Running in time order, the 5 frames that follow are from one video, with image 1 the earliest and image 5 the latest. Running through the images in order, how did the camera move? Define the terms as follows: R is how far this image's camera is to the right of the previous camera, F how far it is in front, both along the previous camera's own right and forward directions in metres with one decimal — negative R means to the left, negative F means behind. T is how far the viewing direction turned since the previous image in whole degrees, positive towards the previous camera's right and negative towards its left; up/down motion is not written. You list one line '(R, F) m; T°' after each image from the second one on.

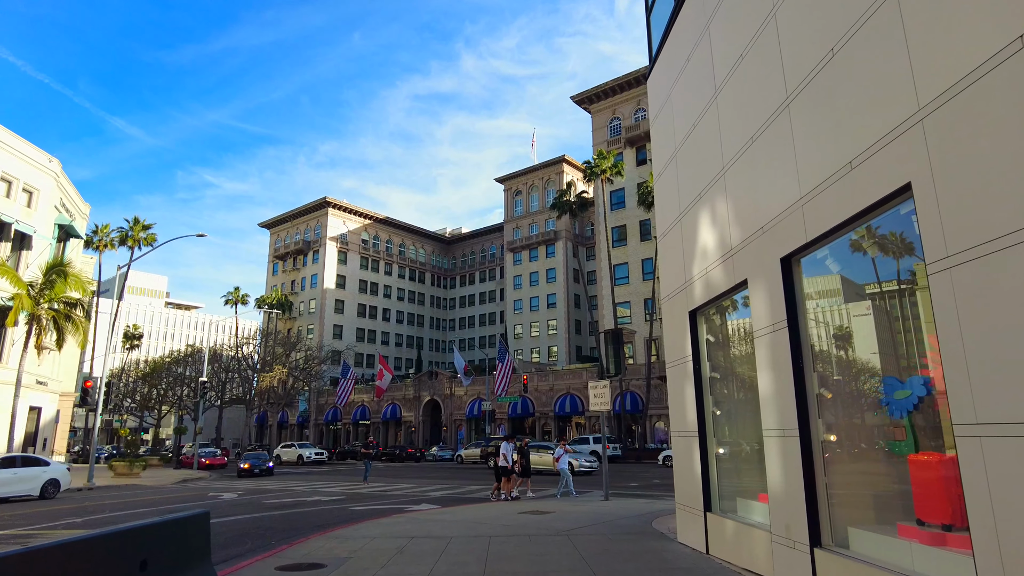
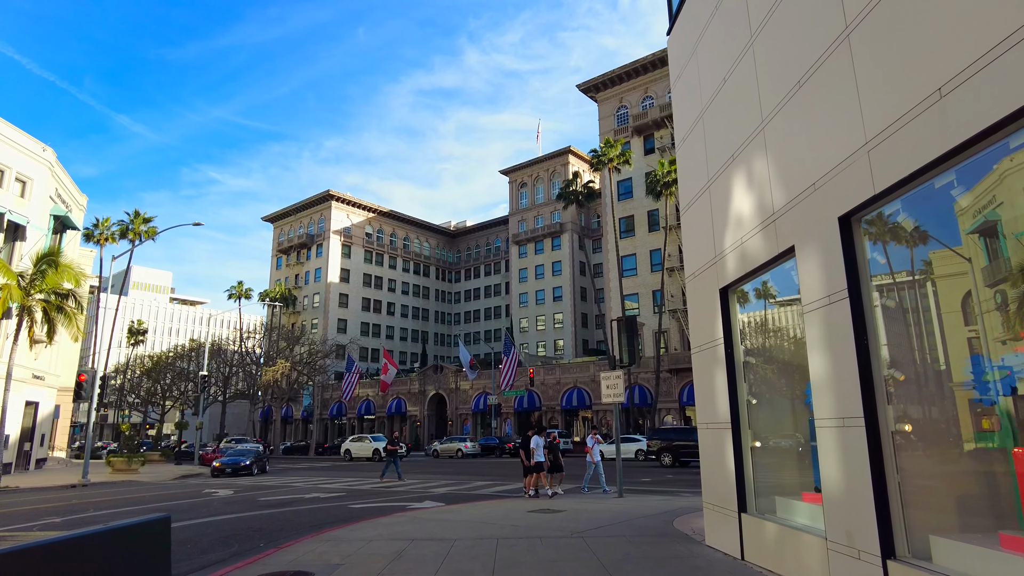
(0.0, +0.9) m; 0°
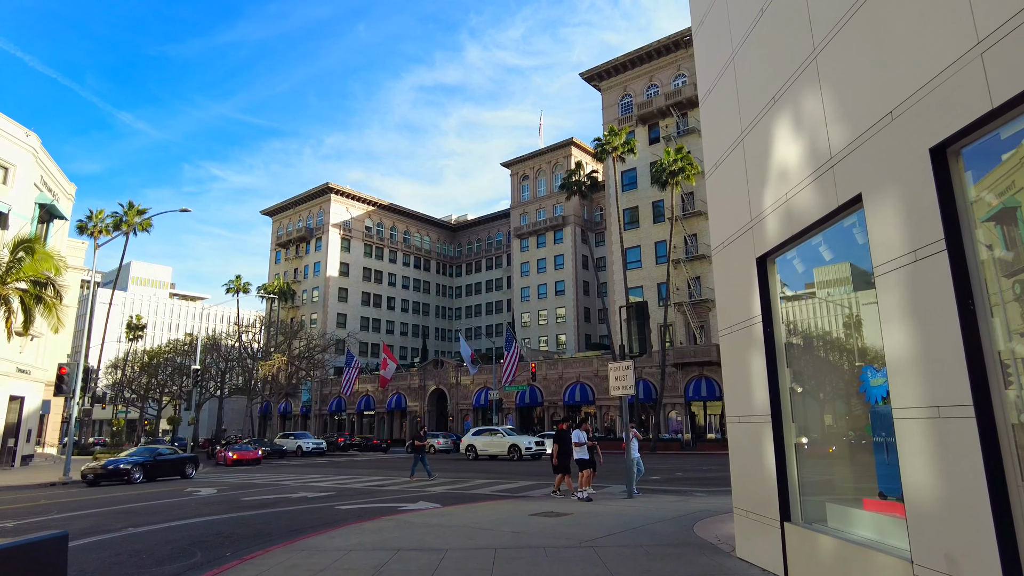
(0.0, +1.2) m; 0°
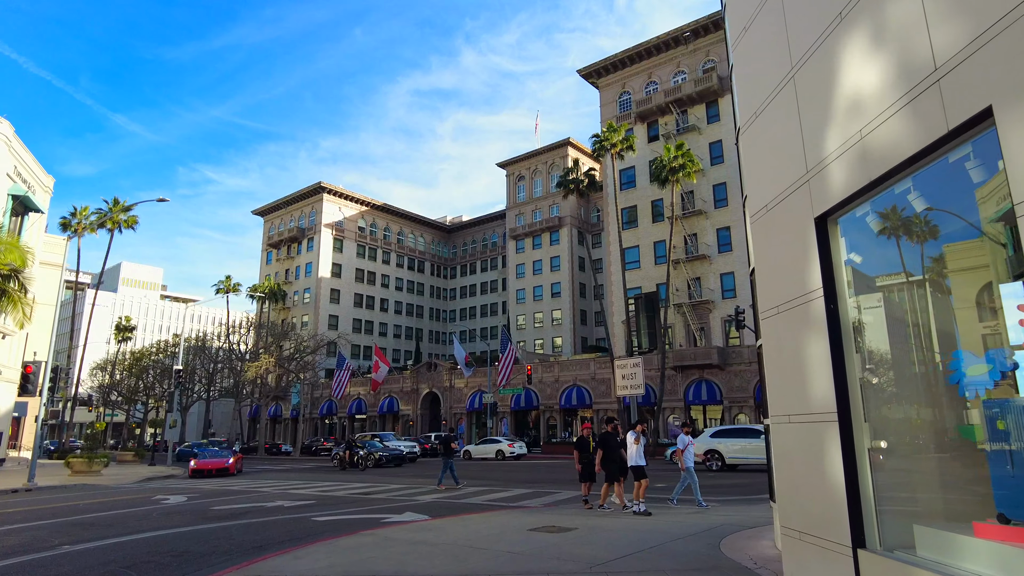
(0.0, +1.3) m; 0°
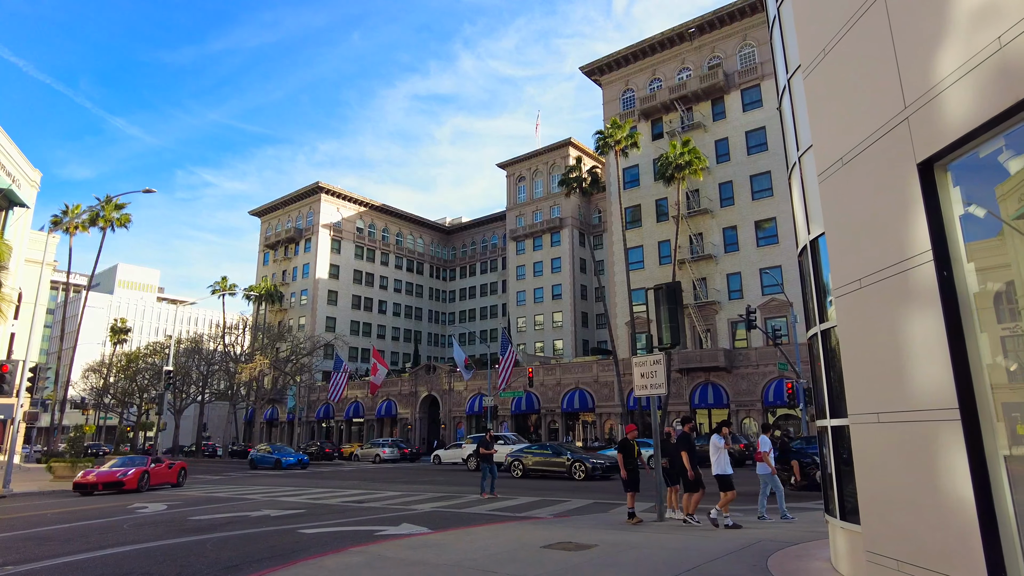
(-0.2, +1.1) m; 0°
